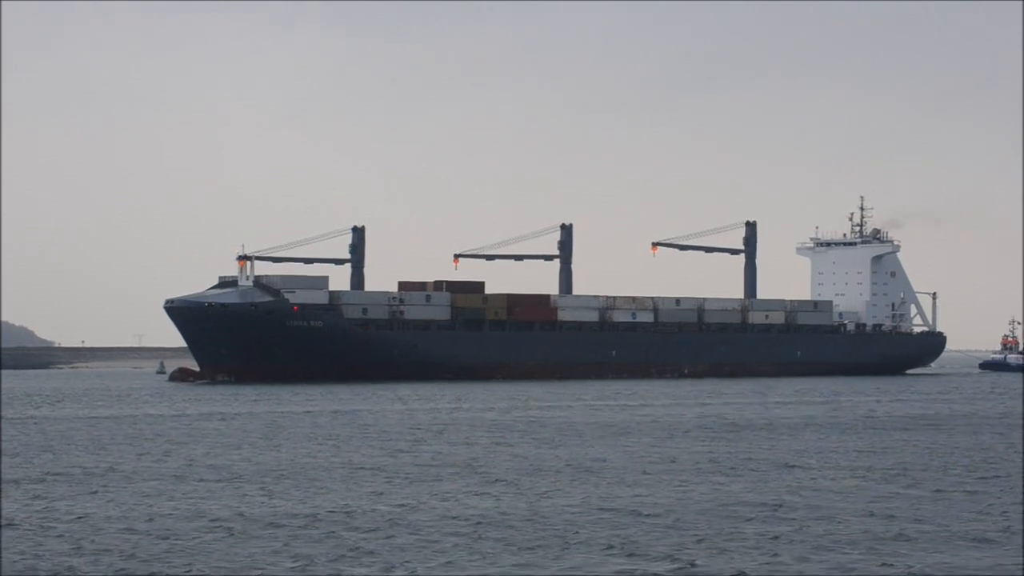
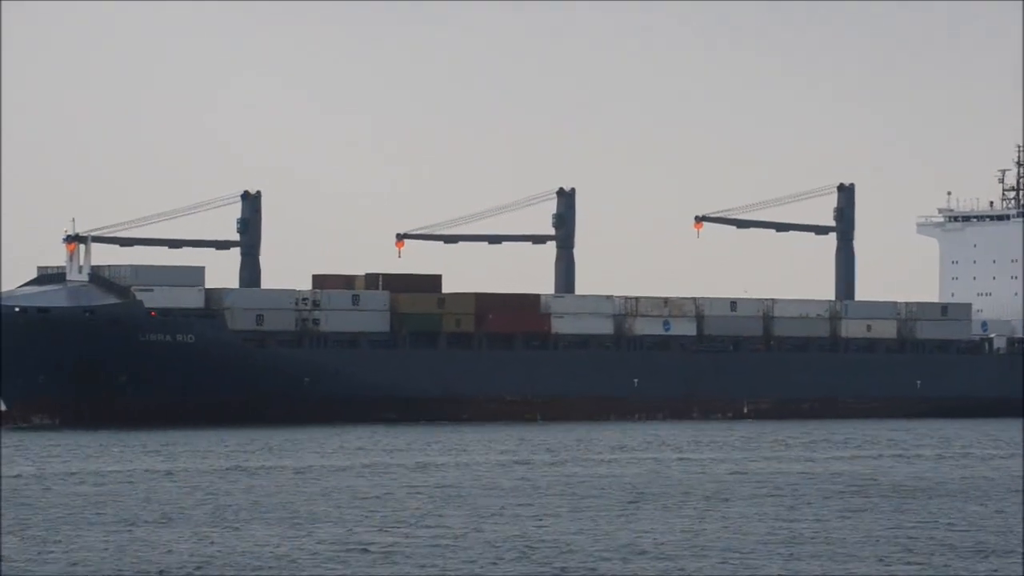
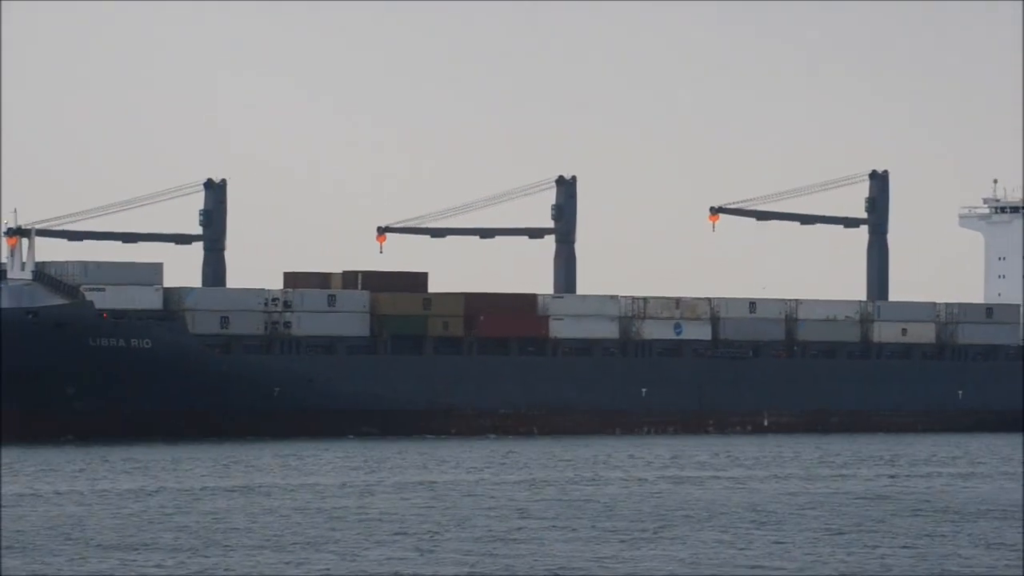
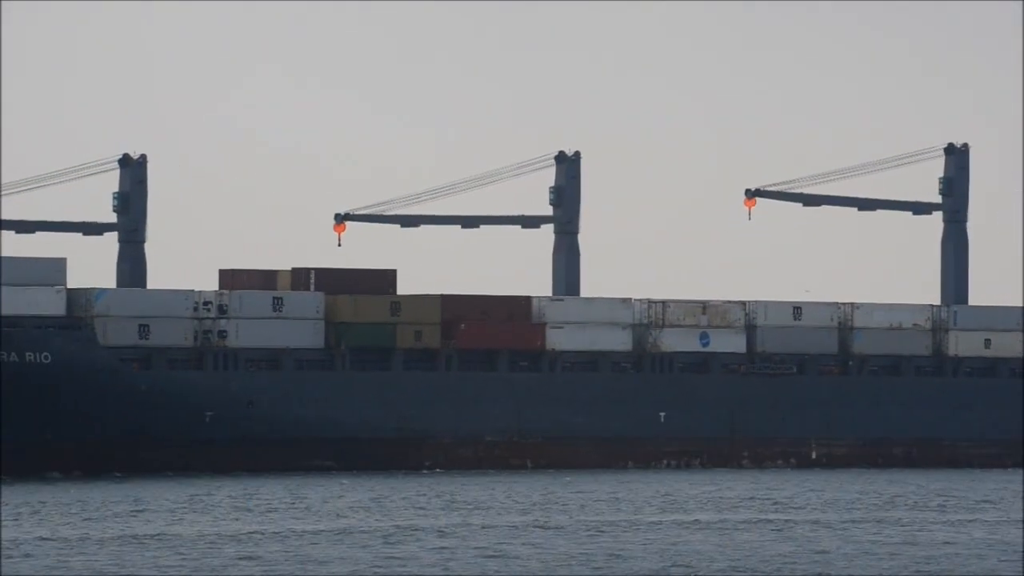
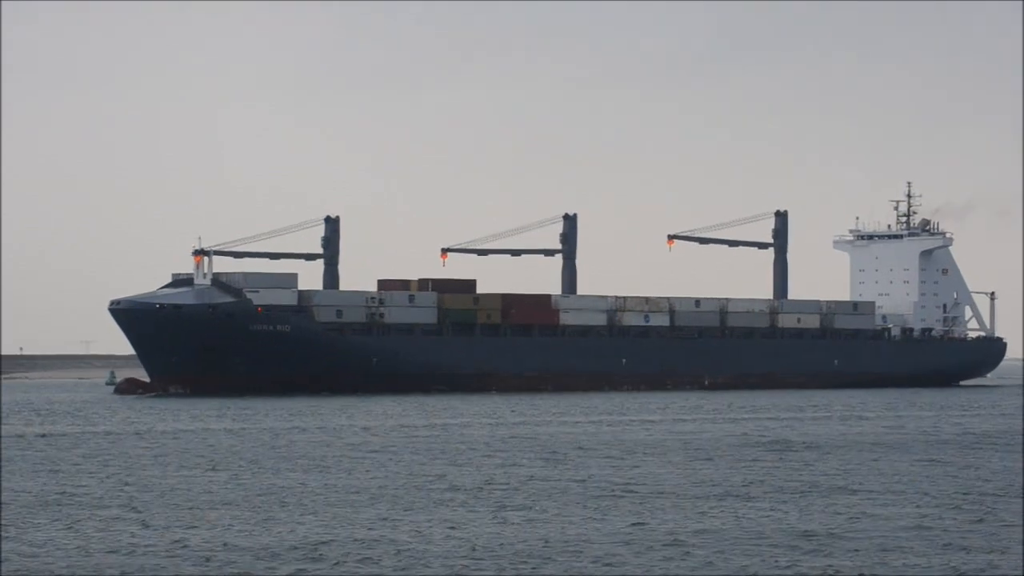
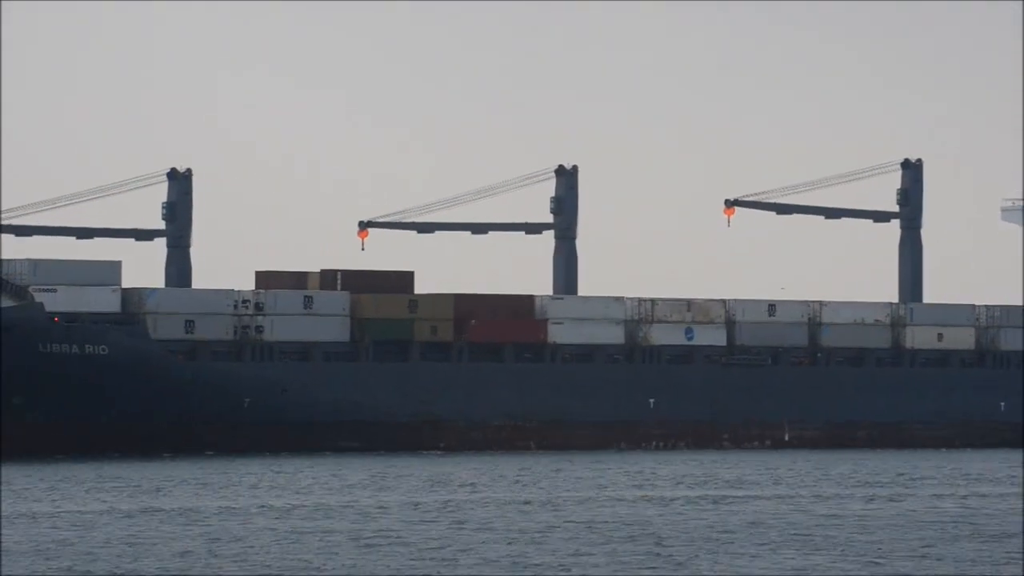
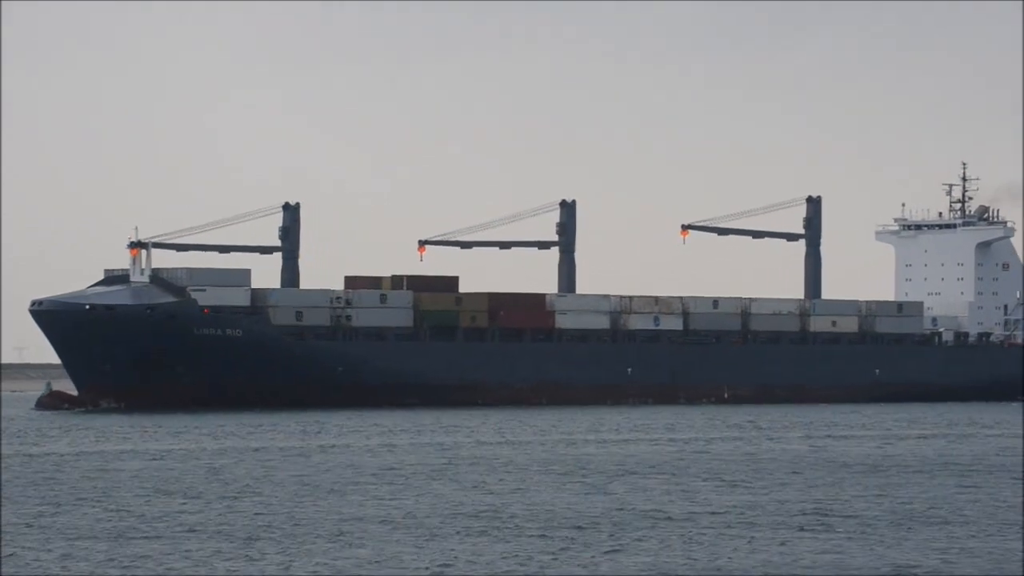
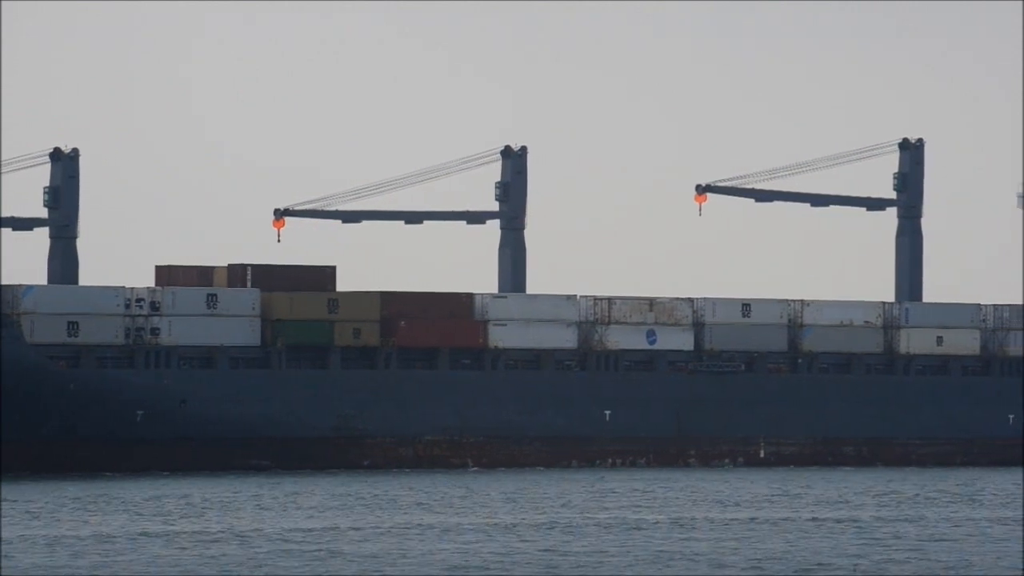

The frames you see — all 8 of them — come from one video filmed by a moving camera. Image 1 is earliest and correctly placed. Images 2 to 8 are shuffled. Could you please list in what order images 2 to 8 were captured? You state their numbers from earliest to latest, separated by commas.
5, 7, 2, 3, 6, 4, 8
